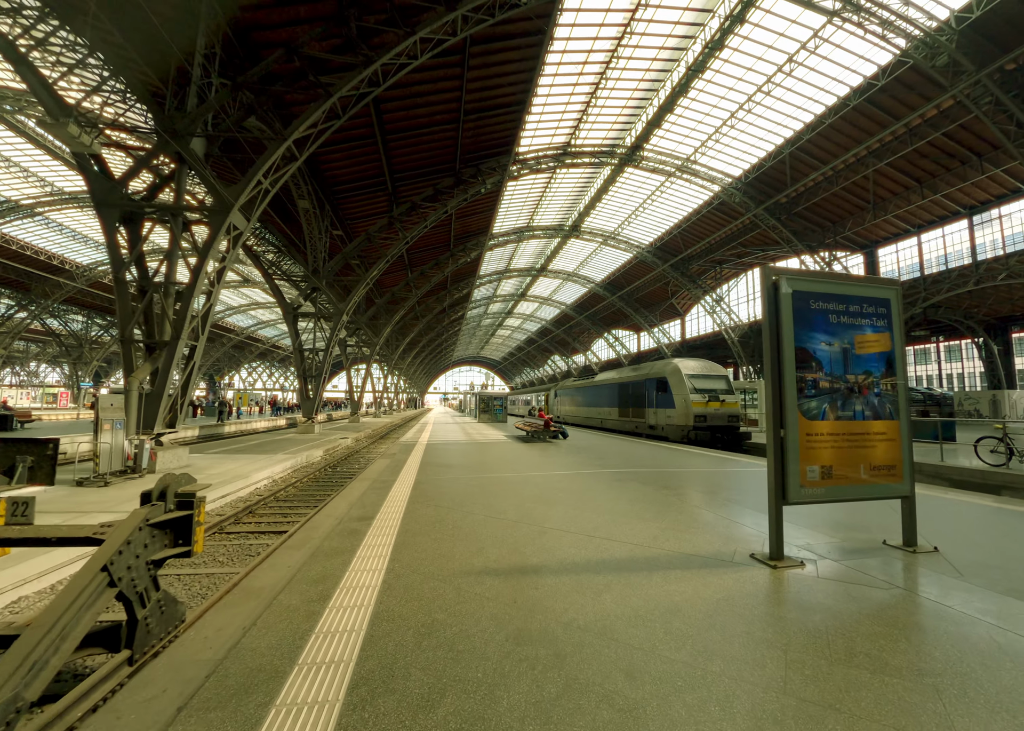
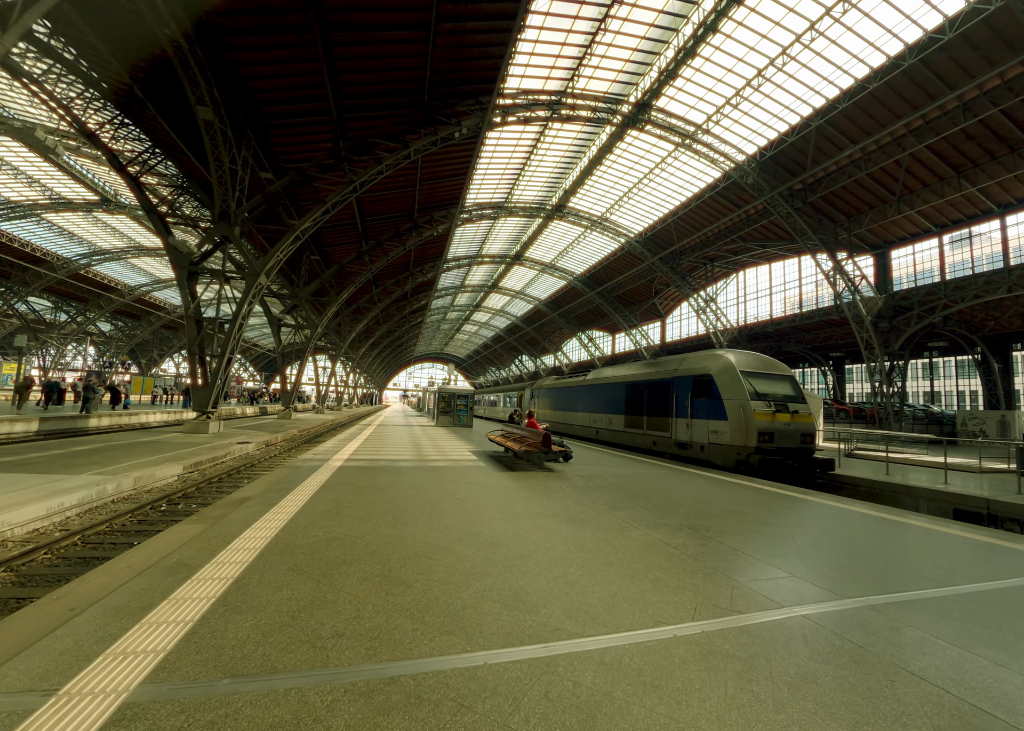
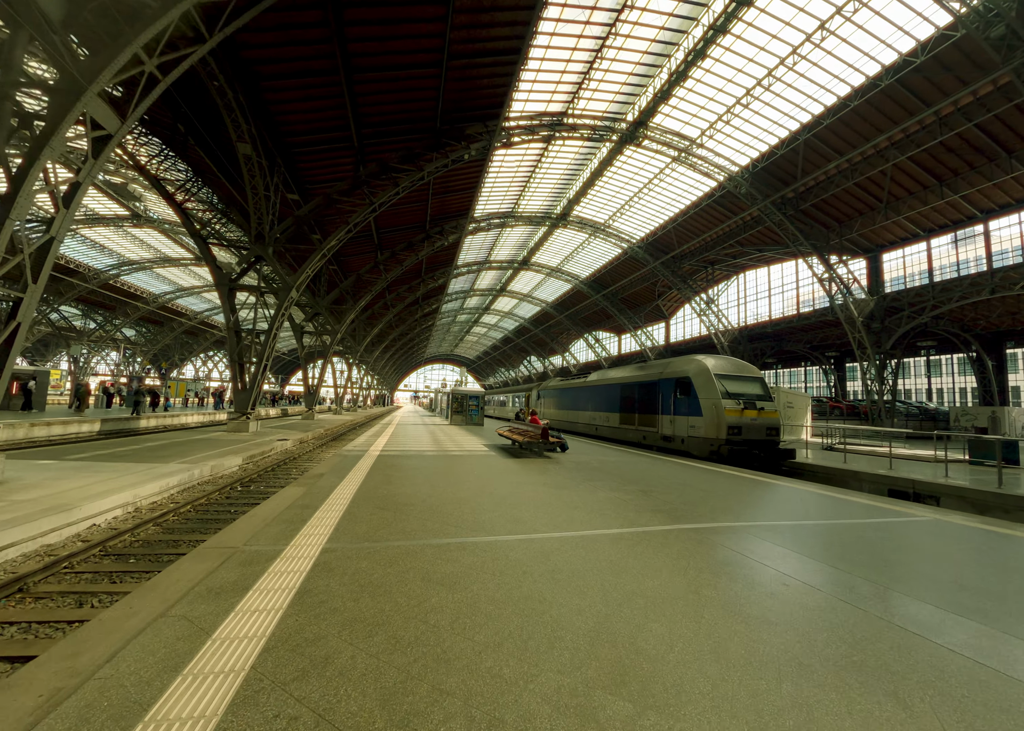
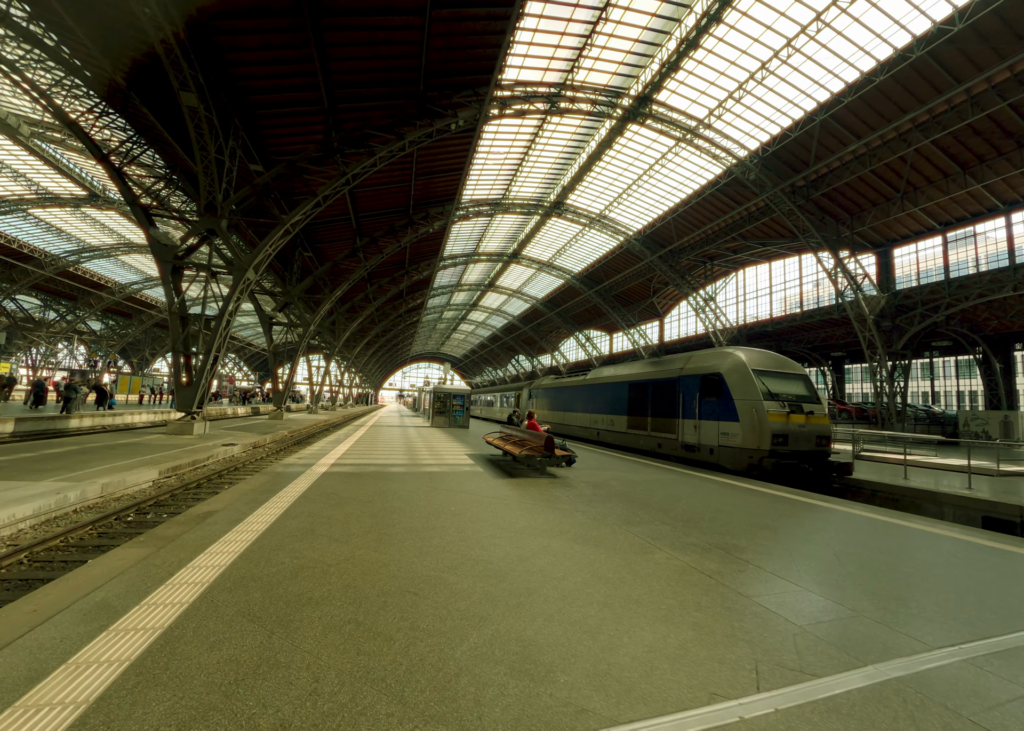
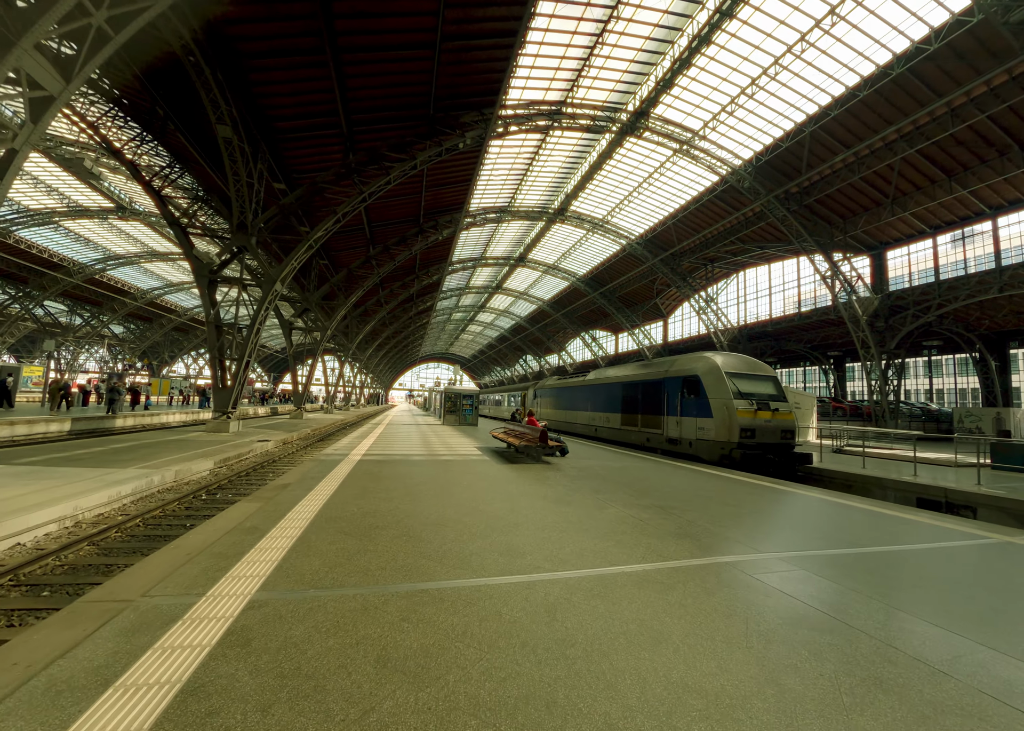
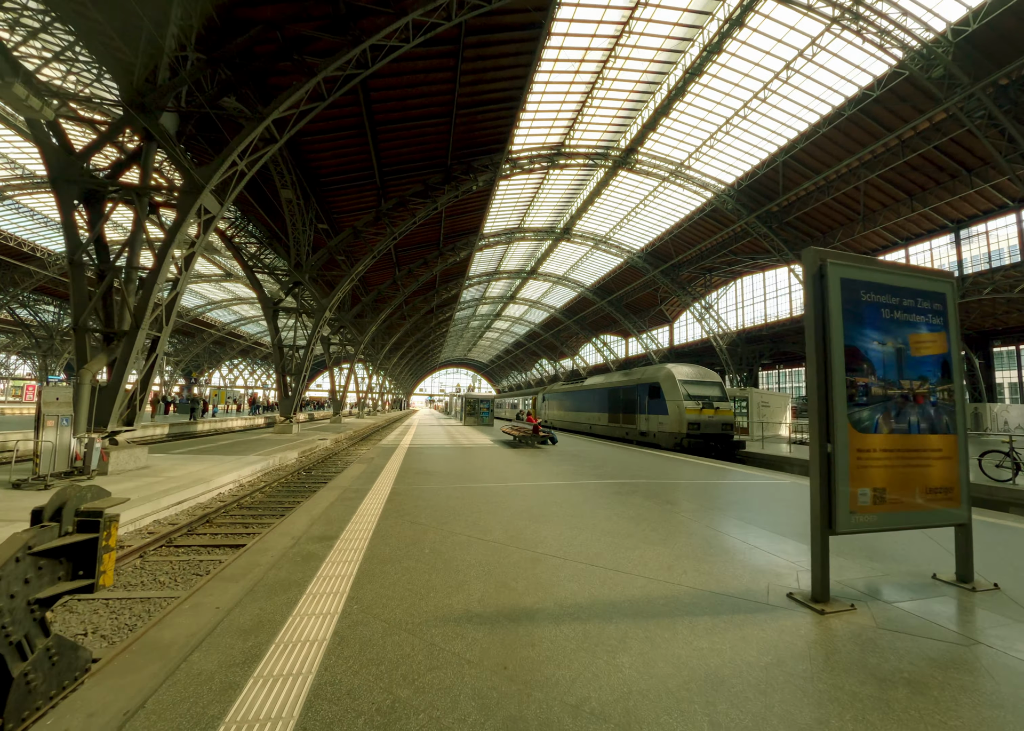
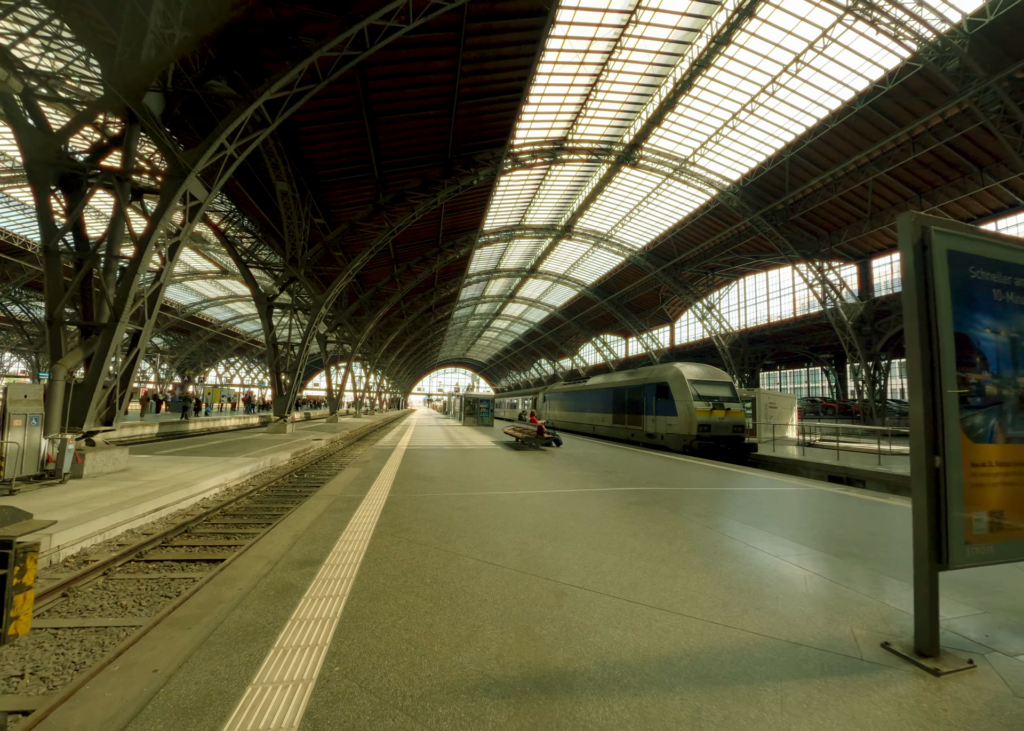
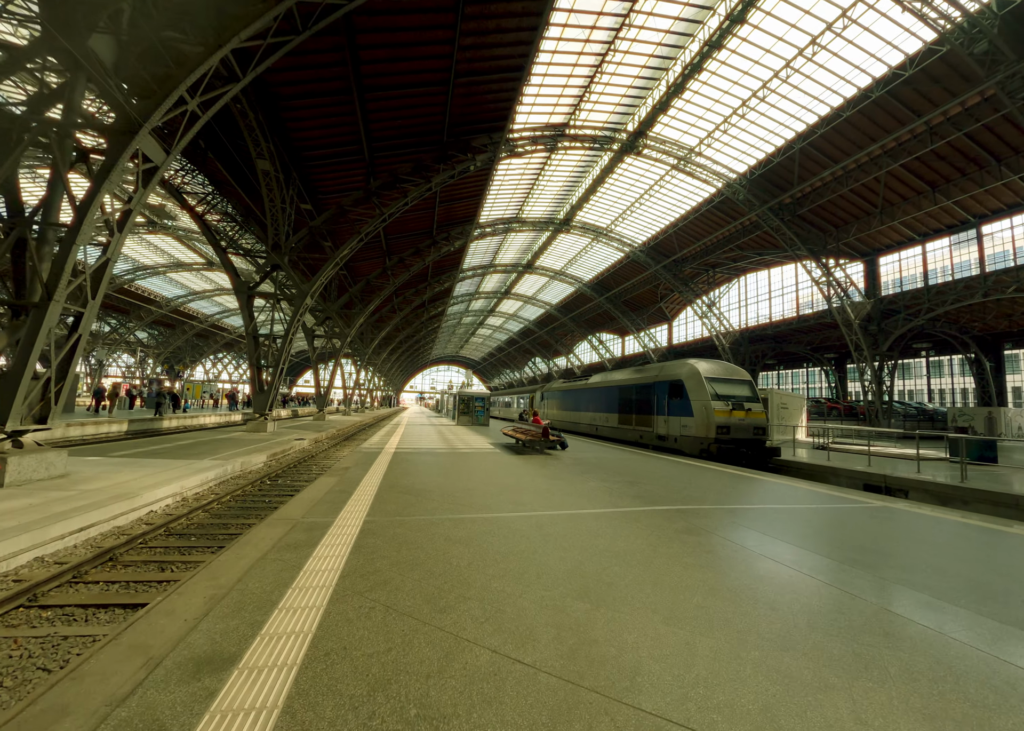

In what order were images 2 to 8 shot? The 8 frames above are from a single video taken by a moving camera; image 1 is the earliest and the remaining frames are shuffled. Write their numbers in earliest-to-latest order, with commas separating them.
6, 7, 8, 3, 5, 2, 4
